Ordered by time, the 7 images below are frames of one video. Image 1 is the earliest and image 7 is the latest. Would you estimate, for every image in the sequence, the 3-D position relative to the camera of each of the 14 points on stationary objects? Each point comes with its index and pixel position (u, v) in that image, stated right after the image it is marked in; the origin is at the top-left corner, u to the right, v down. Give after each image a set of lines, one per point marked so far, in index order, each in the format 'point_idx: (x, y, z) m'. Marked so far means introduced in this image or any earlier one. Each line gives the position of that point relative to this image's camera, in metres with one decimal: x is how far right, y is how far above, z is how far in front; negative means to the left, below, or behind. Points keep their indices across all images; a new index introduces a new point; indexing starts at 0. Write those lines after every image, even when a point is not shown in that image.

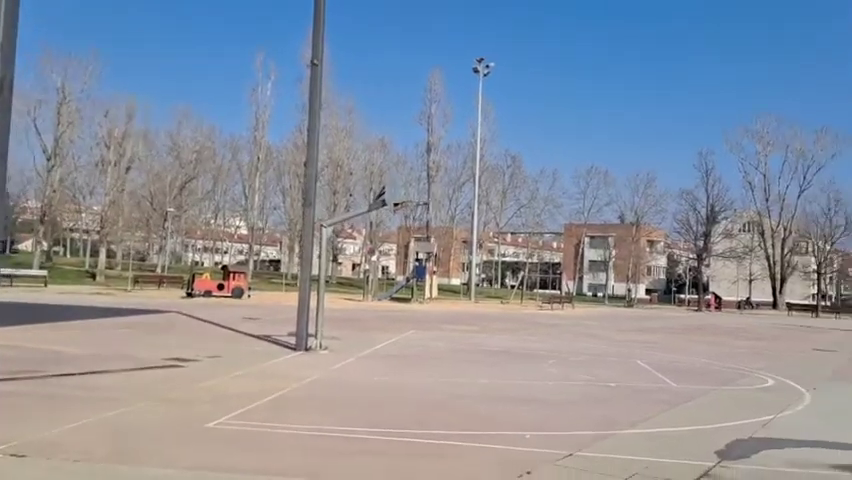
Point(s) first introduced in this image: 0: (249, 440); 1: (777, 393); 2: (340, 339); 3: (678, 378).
0: (-1.7, -1.9, +6.5) m
1: (+5.1, -2.2, +10.0) m
2: (-1.9, -2.2, +15.6) m
3: (+4.1, -2.2, +11.2) m
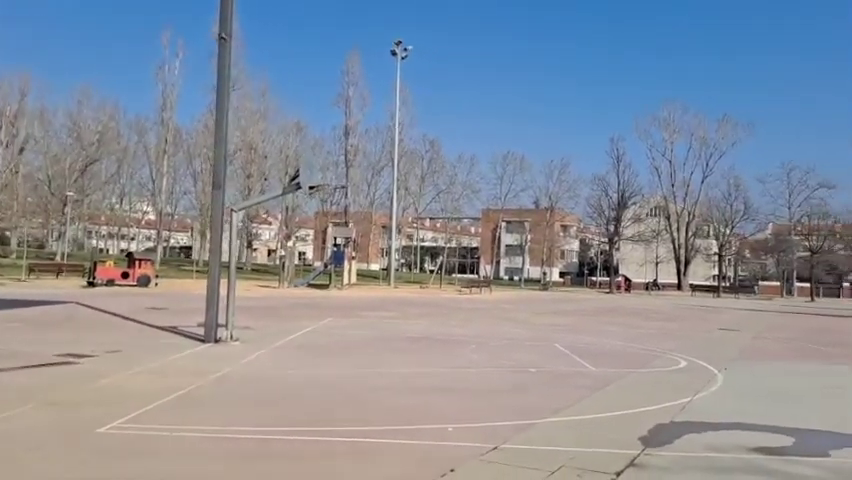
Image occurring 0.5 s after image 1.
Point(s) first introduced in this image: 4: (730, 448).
0: (-2.4, -1.8, +5.9) m
1: (+3.9, -2.0, +10.1) m
2: (-3.7, -1.9, +14.9) m
3: (+2.8, -2.0, +11.2) m
4: (+2.5, -1.7, +5.7) m
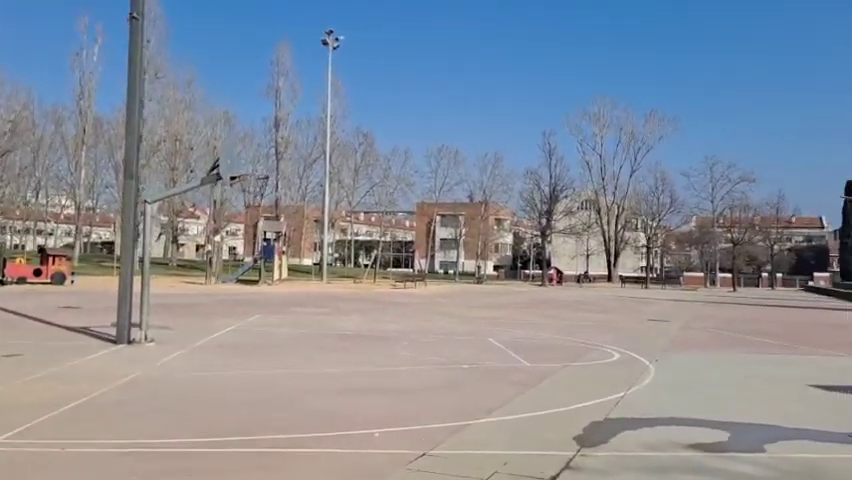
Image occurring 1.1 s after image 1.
0: (-3.0, -1.7, +5.2) m
1: (+2.9, -1.8, +10.0) m
2: (-5.2, -1.8, +14.1) m
3: (+1.7, -1.8, +11.0) m
4: (+1.9, -1.6, +5.5) m
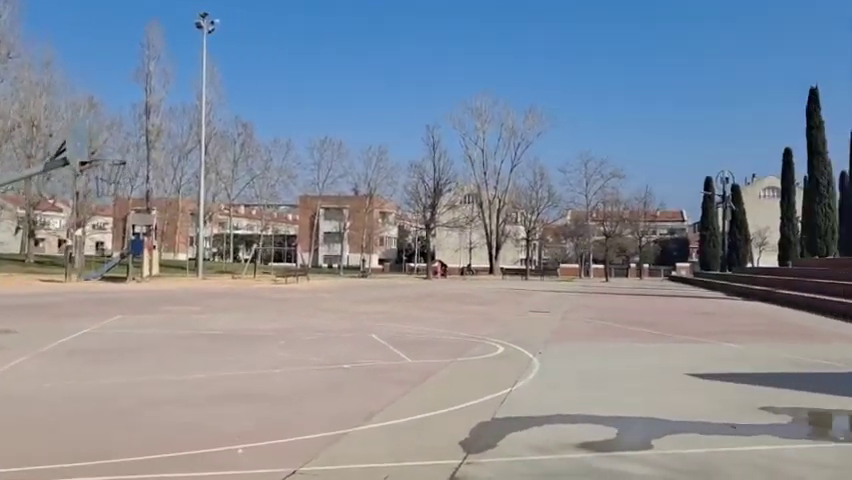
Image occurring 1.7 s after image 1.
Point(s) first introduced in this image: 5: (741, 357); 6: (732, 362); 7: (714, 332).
0: (-3.8, -1.7, +4.2) m
1: (+1.2, -1.7, +9.8) m
2: (-7.4, -1.7, +12.5) m
3: (-0.2, -1.7, +10.6) m
4: (+1.0, -1.6, +5.2) m
5: (+4.8, -1.8, +10.5) m
6: (+4.4, -1.8, +9.9) m
7: (+6.1, -1.9, +14.6) m
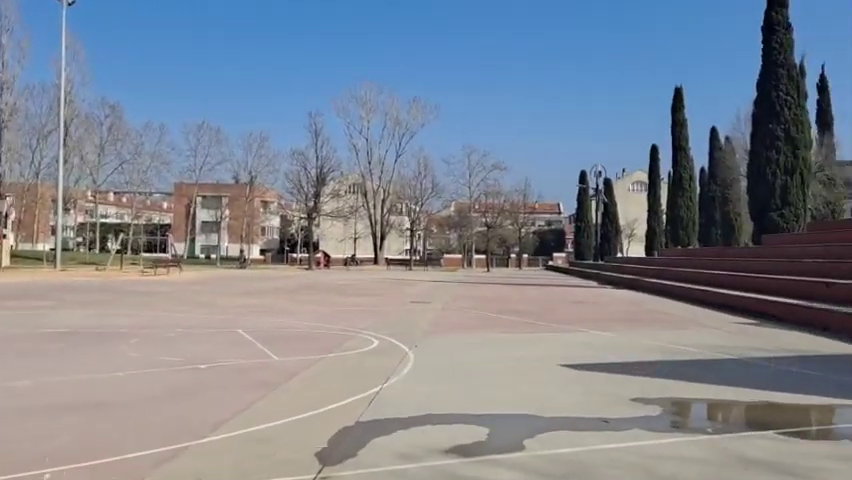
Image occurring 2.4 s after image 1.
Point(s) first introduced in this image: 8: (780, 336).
0: (-4.6, -1.6, +2.9) m
1: (-0.6, -1.6, +9.4) m
2: (-9.5, -1.5, +10.6) m
3: (-2.1, -1.6, +9.9) m
4: (0.0, -1.5, +4.8) m
5: (+2.8, -1.6, +10.6) m
6: (+2.6, -1.6, +9.9) m
7: (+3.5, -1.7, +14.9) m
8: (+5.8, -1.6, +11.4) m
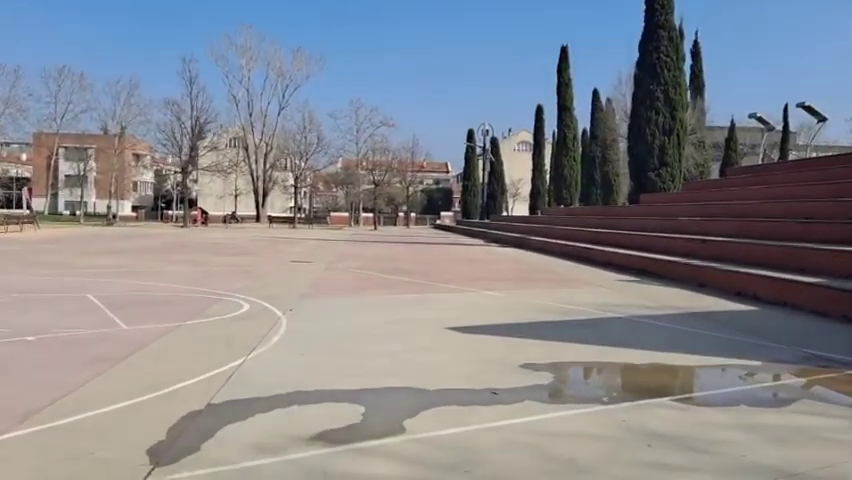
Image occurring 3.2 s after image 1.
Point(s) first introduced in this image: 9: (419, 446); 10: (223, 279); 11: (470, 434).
0: (-5.0, -1.4, +1.4) m
1: (-2.1, -1.0, +8.4) m
2: (-11.1, -0.8, +8.2) m
3: (-3.7, -0.9, +8.7) m
4: (-0.8, -1.2, +4.0) m
5: (+1.1, -1.0, +10.1) m
6: (+0.9, -1.0, +9.5) m
7: (+1.0, -0.8, +14.5) m
8: (+3.9, -0.9, +11.5) m
9: (0.0, -1.2, +4.0) m
10: (-3.9, -0.8, +13.4) m
11: (+0.3, -1.2, +4.3) m
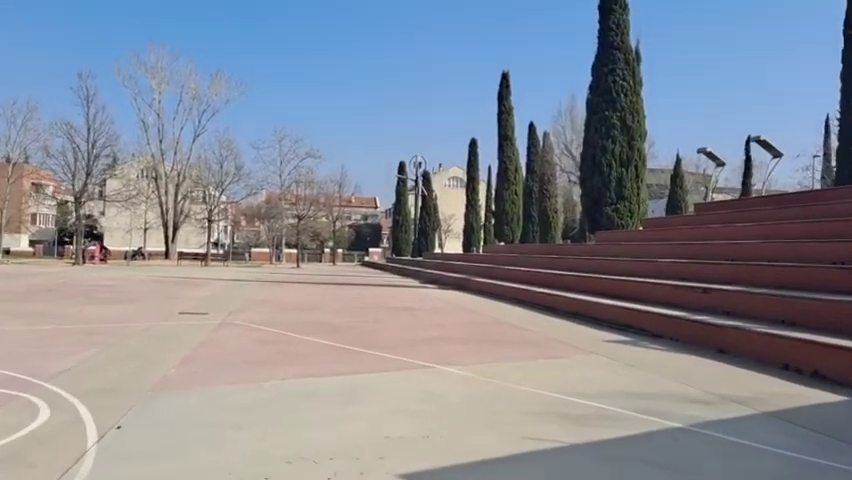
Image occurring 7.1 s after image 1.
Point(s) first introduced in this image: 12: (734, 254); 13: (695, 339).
0: (-4.7, -1.4, -2.9) m
1: (-2.5, -1.4, +4.4) m
2: (-11.4, -1.2, +3.2) m
3: (-4.1, -1.4, +4.5) m
4: (-0.8, -1.4, +0.1) m
5: (+0.5, -1.5, +6.4) m
6: (+0.4, -1.5, +5.8) m
7: (-0.1, -1.6, +10.7) m
8: (+3.1, -1.5, +8.0) m
9: (0.0, -1.4, +0.2) m
10: (-4.9, -1.4, +9.1) m
11: (+0.3, -1.4, +0.5) m
12: (+6.6, -0.3, +14.7) m
13: (+4.3, -1.6, +11.1) m
